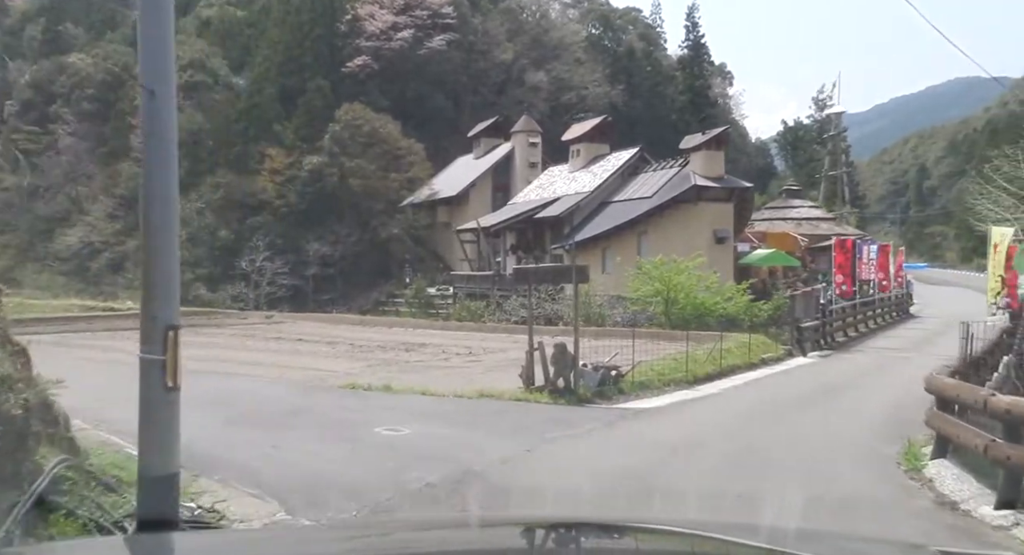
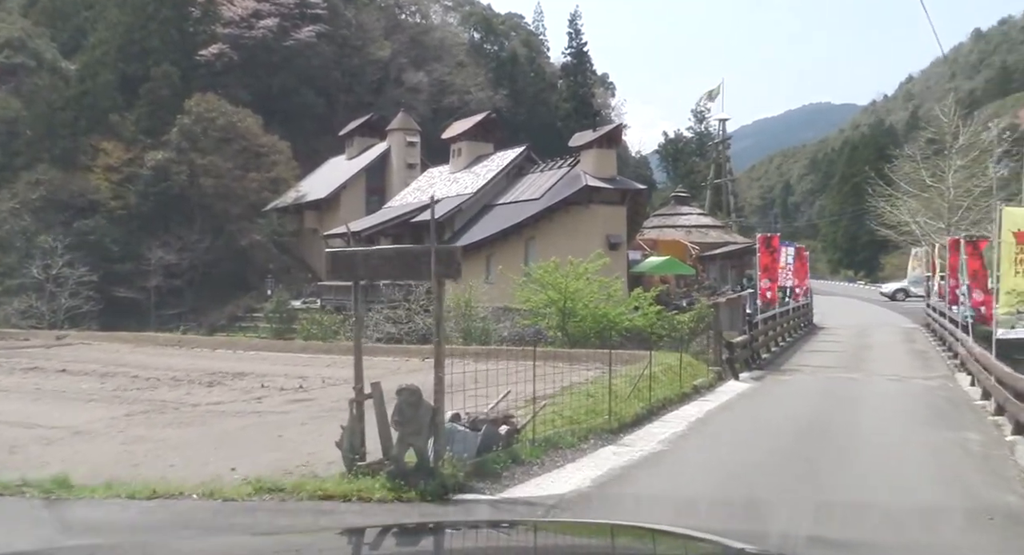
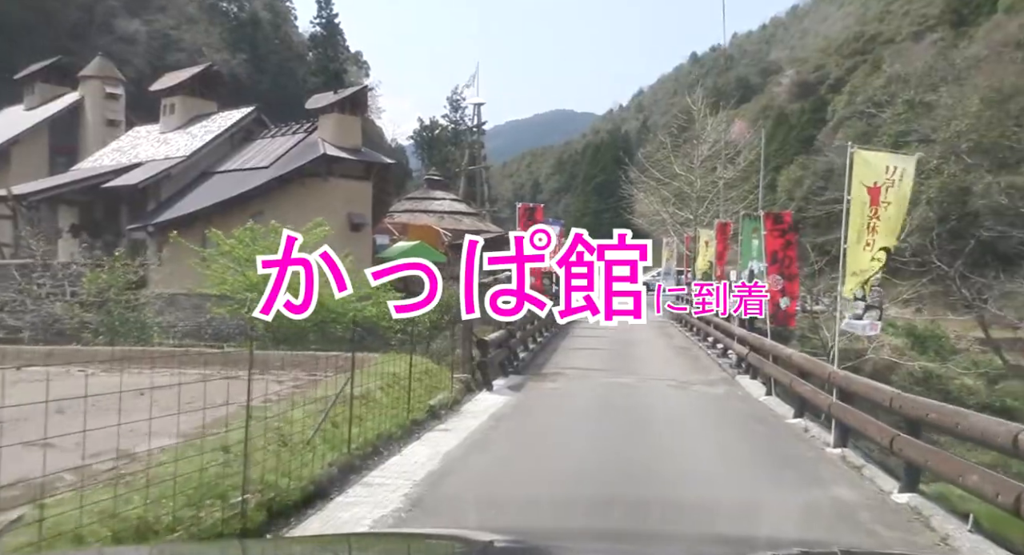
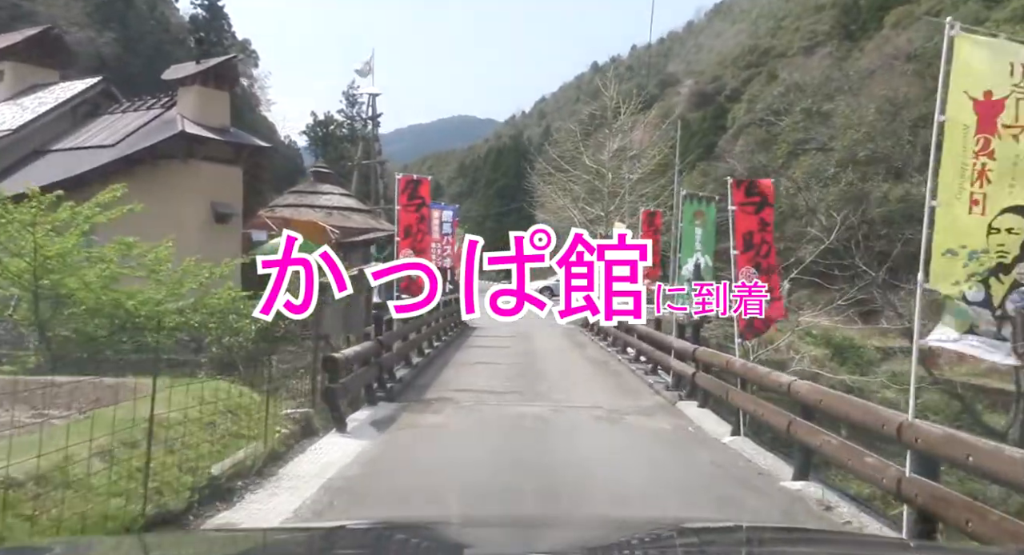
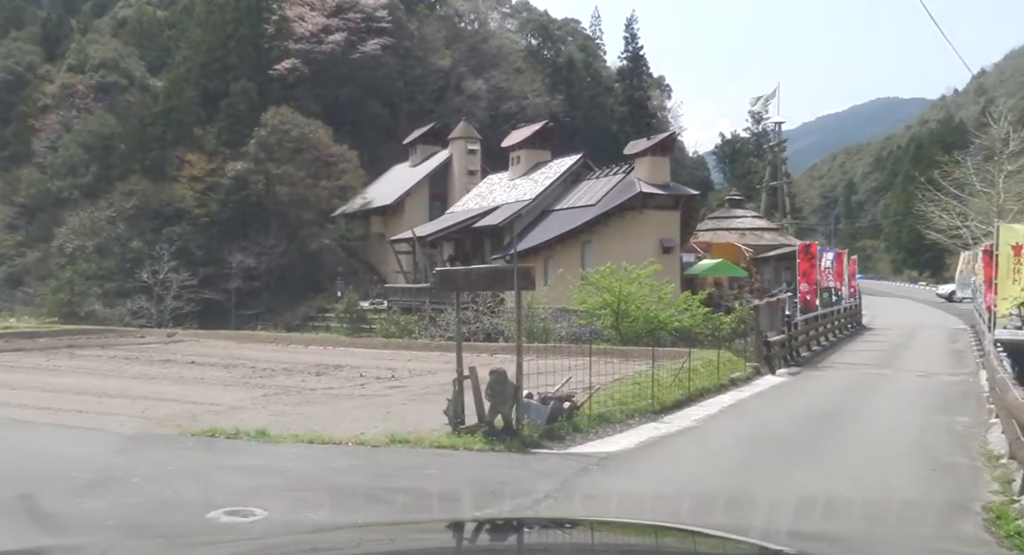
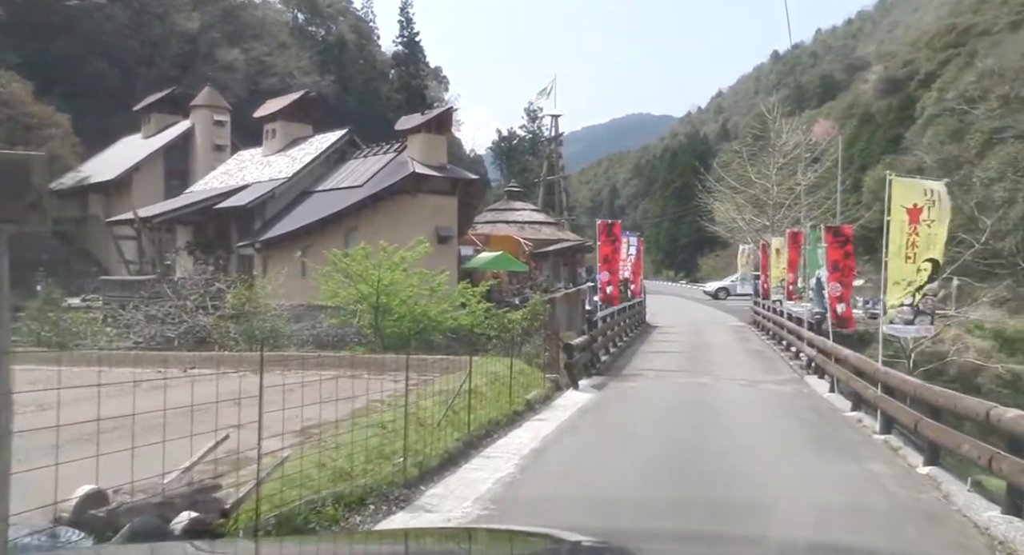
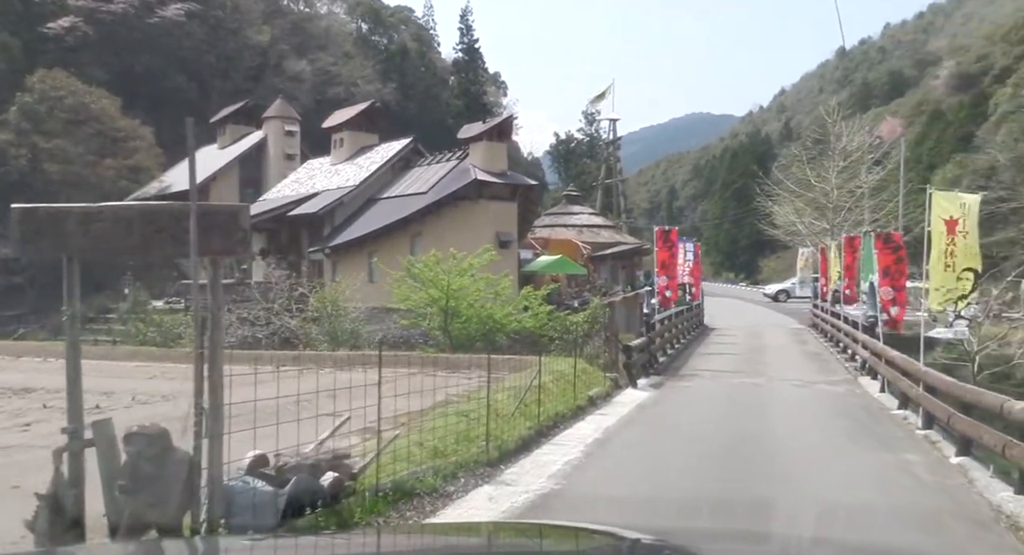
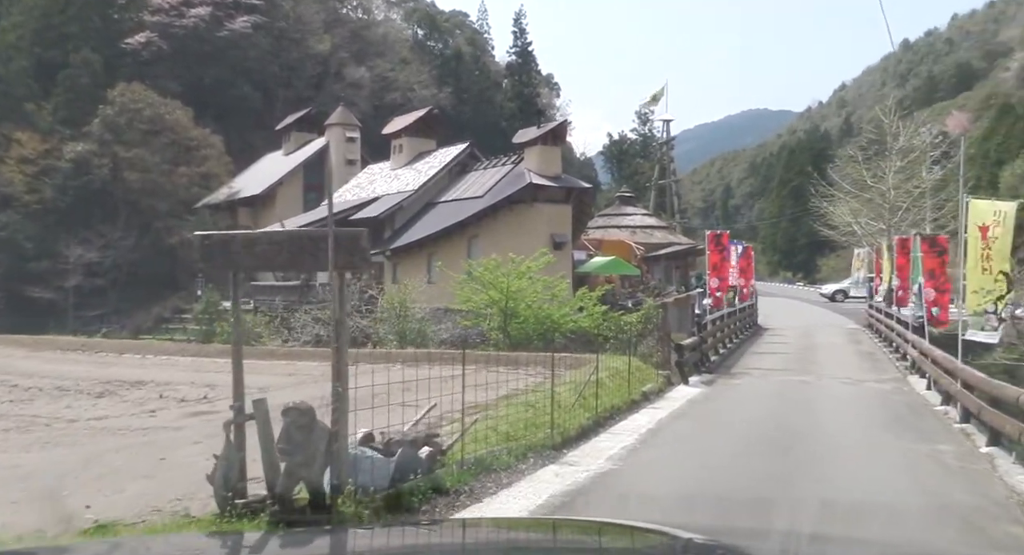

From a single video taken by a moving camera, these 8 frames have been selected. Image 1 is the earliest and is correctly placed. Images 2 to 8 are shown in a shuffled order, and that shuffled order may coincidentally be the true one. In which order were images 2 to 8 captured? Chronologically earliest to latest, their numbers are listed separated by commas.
5, 2, 8, 7, 6, 3, 4
